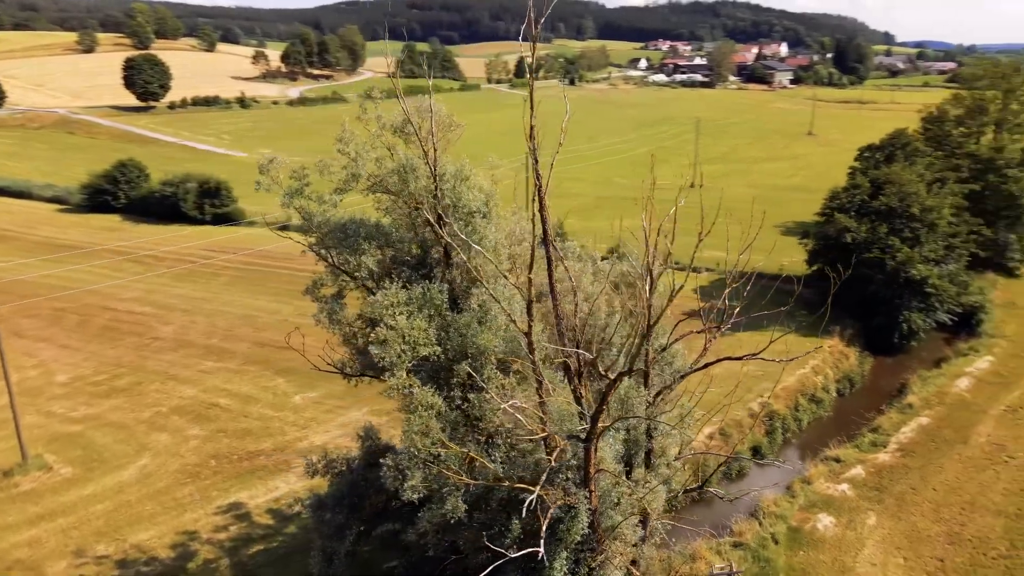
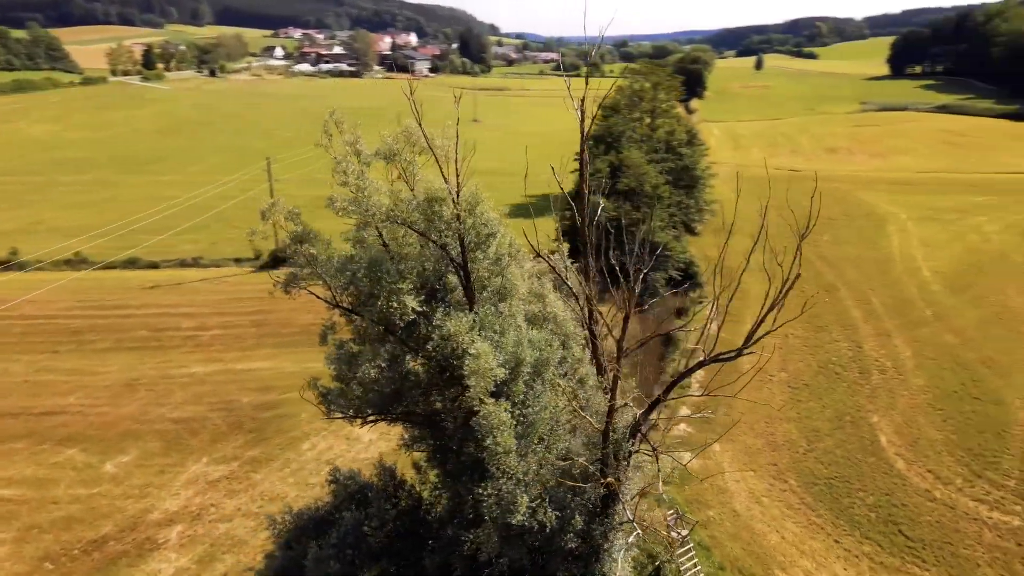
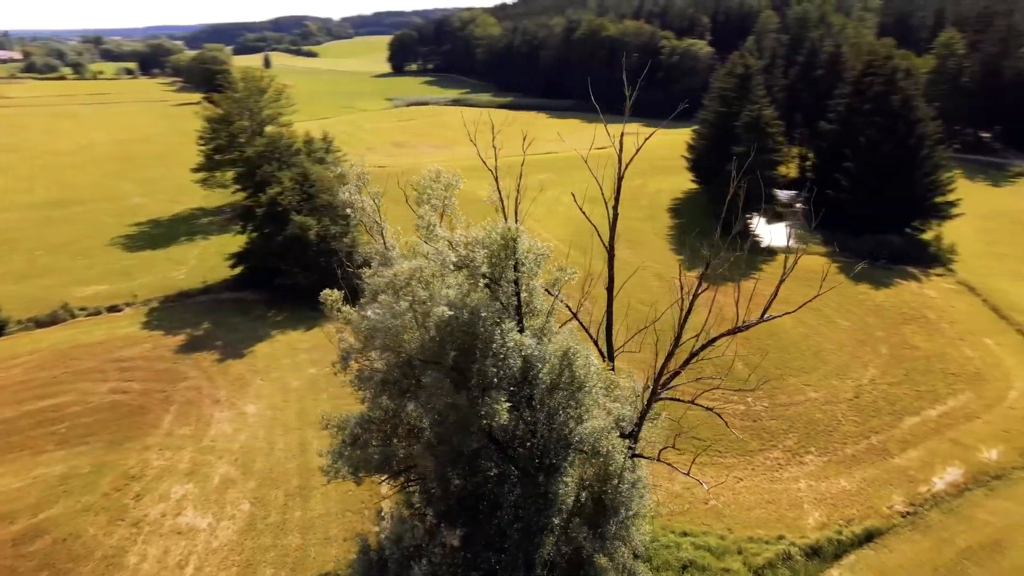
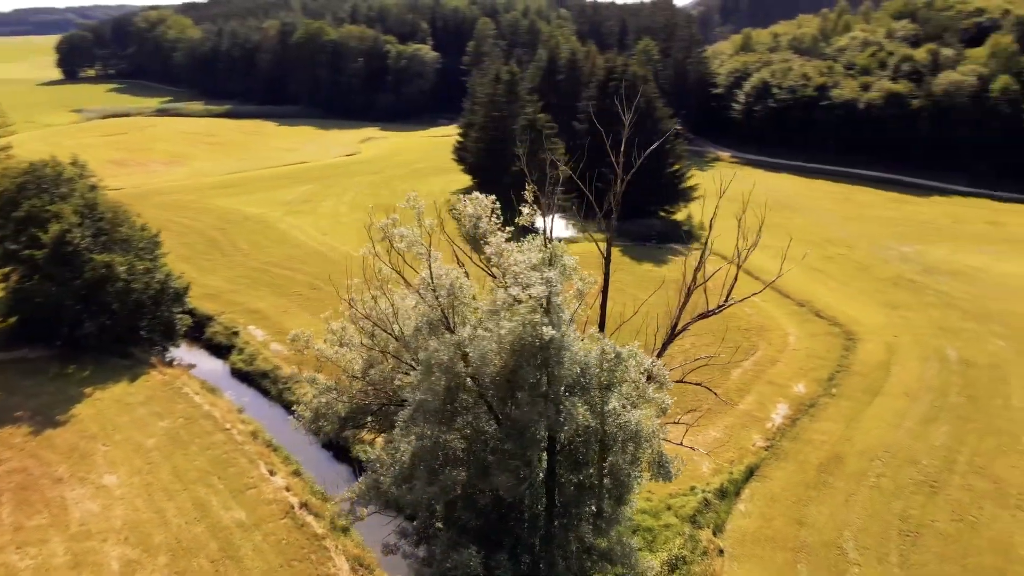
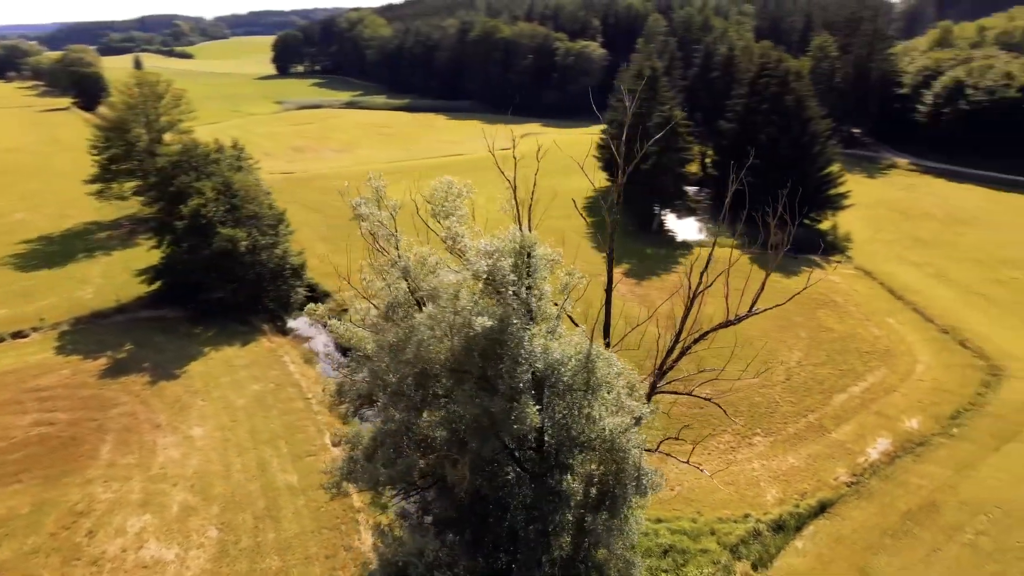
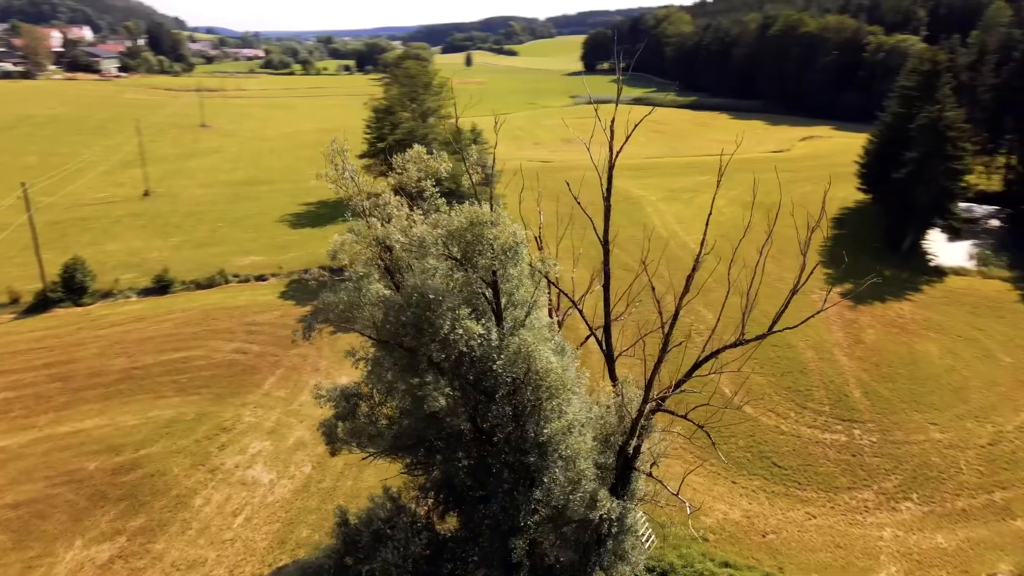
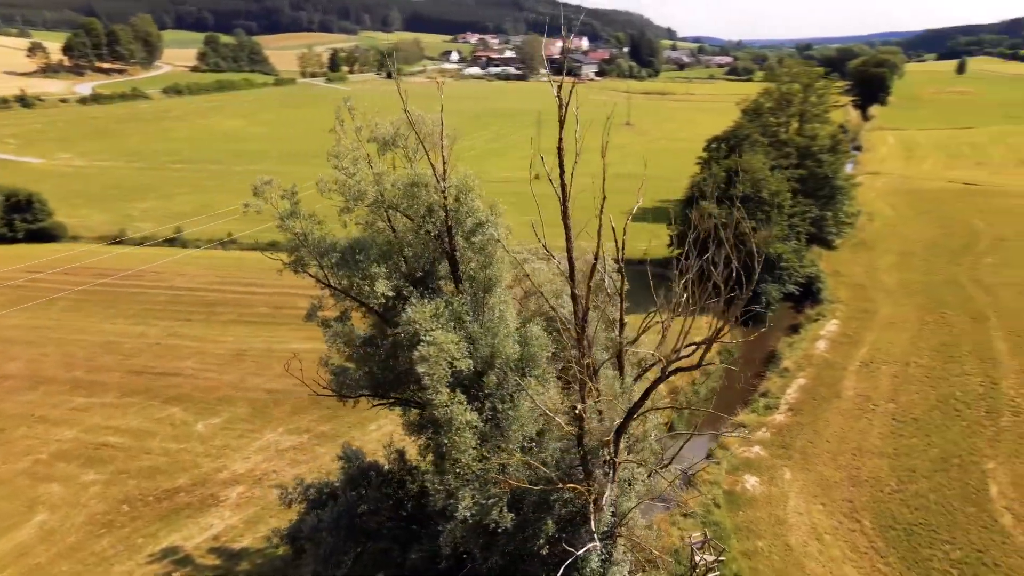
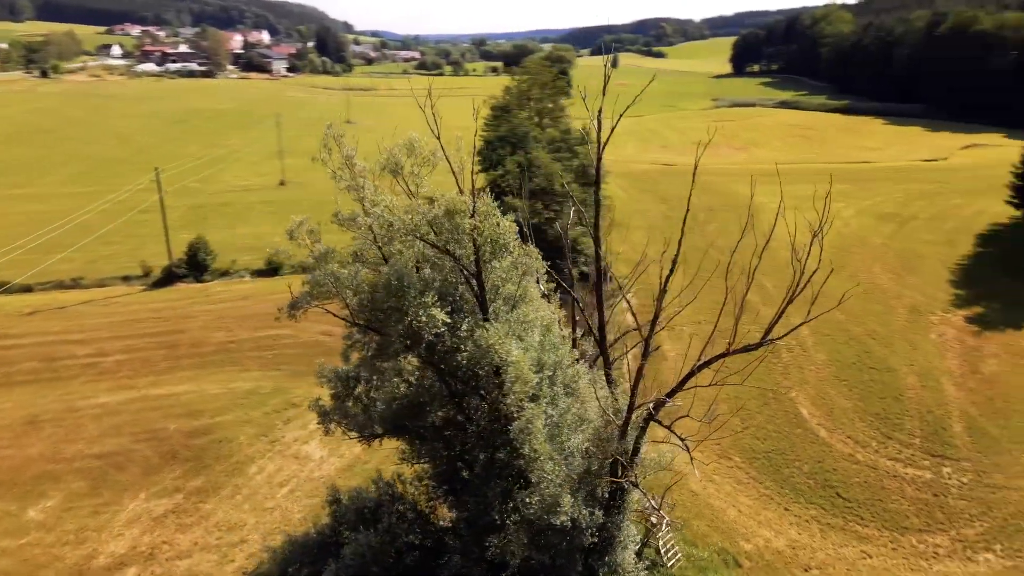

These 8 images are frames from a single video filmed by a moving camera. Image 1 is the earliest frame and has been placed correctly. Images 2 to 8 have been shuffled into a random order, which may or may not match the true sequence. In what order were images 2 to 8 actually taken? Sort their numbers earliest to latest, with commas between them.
7, 2, 8, 6, 3, 5, 4
